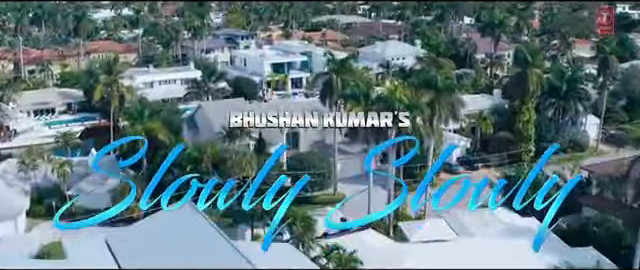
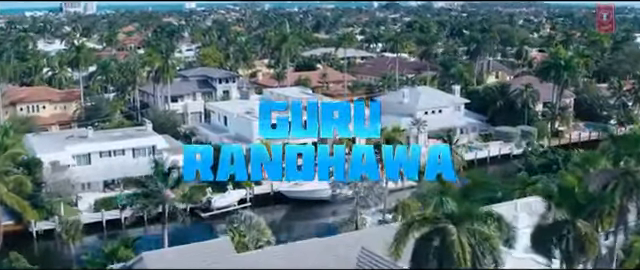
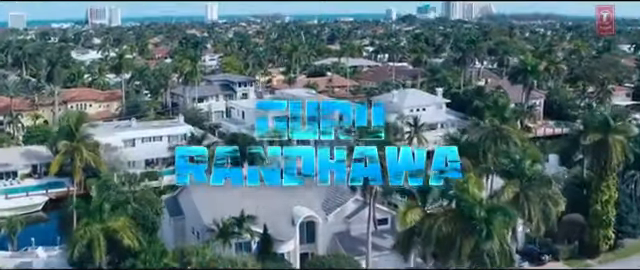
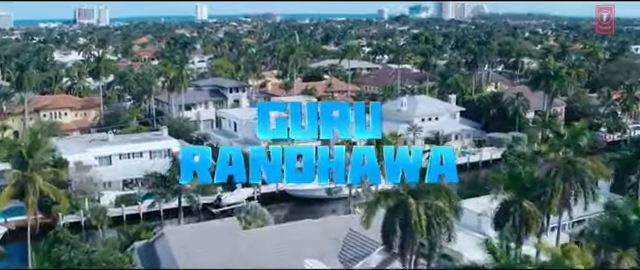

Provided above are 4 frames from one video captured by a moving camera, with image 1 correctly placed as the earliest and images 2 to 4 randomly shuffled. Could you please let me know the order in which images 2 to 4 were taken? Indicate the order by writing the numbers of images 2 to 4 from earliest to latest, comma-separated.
3, 4, 2
